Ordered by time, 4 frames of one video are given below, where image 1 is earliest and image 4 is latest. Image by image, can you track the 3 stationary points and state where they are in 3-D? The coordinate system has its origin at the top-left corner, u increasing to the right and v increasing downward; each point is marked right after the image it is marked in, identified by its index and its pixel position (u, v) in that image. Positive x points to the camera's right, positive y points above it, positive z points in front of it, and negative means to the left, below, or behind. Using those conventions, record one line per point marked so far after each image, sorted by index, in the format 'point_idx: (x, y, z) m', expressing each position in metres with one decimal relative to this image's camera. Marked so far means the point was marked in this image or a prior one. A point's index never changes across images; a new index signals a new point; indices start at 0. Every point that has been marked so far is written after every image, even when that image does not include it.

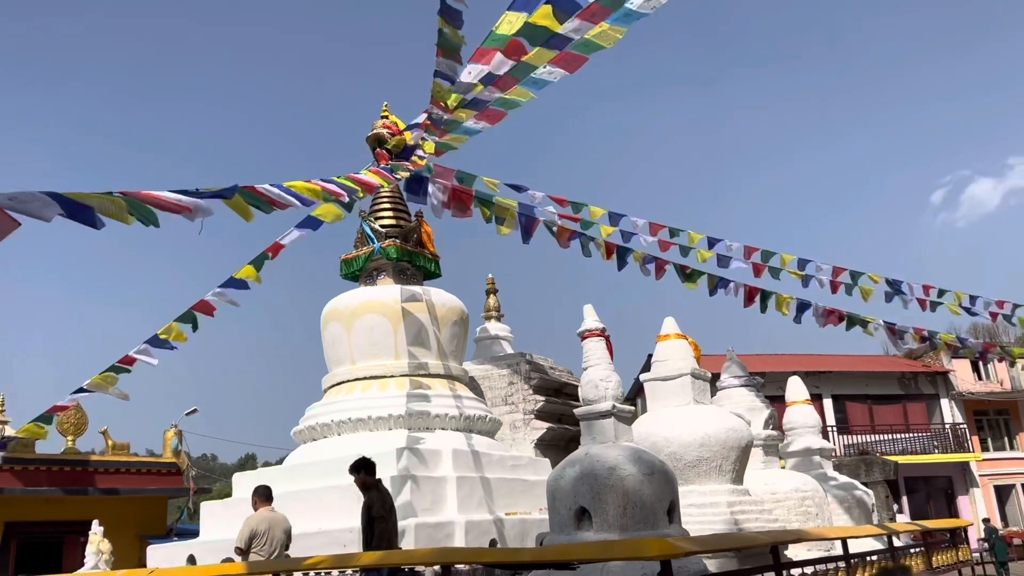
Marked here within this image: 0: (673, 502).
0: (+0.9, -1.1, +4.0) m
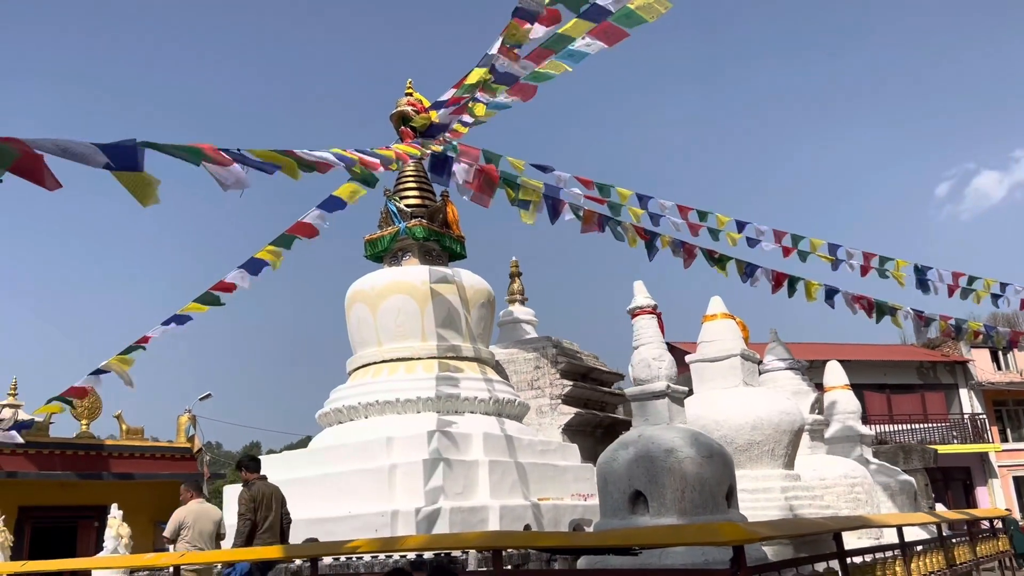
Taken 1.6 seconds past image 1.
0: (+1.1, -1.0, +3.8) m
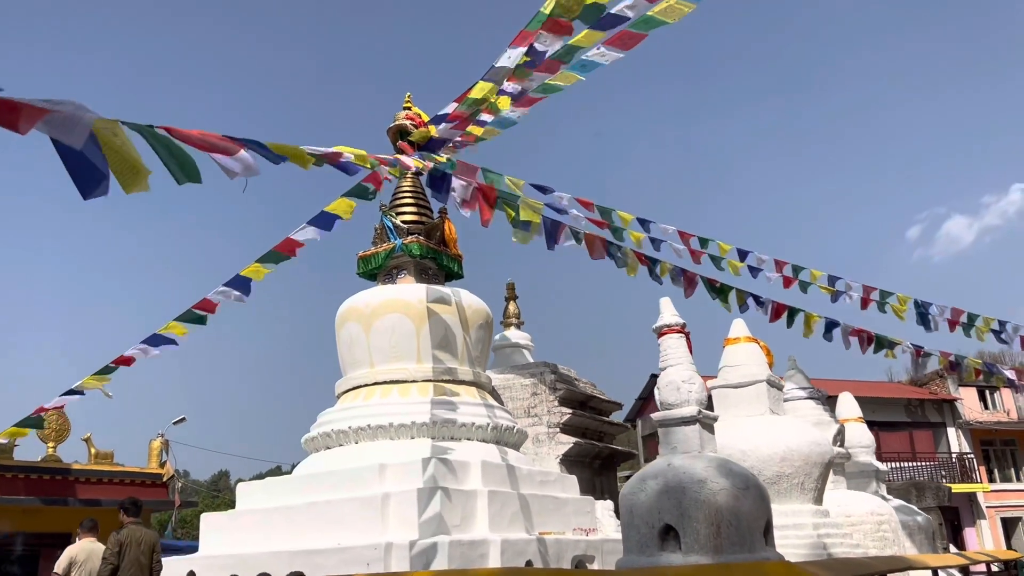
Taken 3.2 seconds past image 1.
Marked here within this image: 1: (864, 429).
0: (+1.2, -1.1, +3.5) m
1: (+3.3, -1.4, +7.2) m
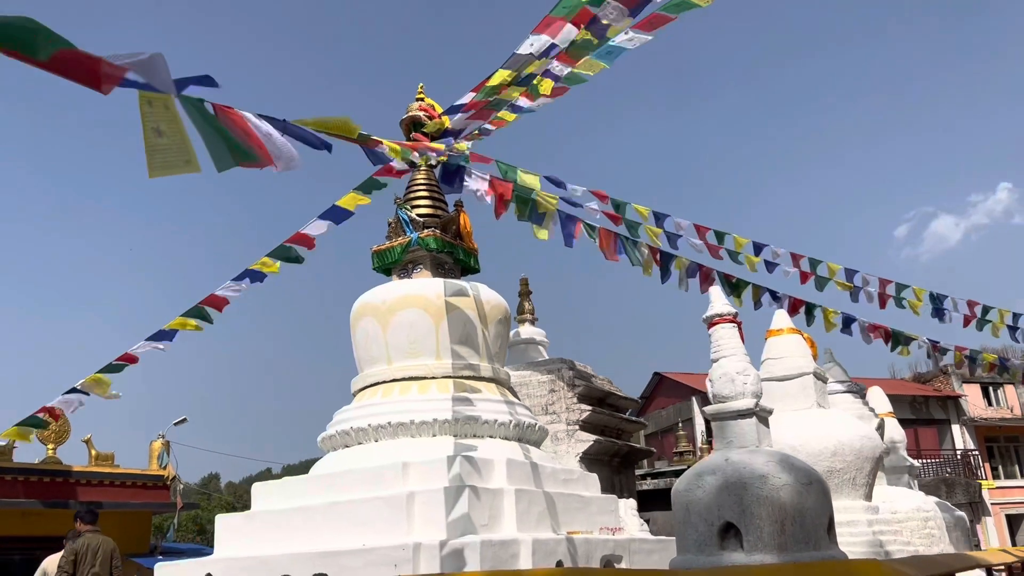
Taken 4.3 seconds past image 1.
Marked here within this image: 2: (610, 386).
0: (+1.4, -1.0, +3.3) m
1: (+3.5, -1.3, +7.1) m
2: (+1.2, -1.2, +8.8) m
